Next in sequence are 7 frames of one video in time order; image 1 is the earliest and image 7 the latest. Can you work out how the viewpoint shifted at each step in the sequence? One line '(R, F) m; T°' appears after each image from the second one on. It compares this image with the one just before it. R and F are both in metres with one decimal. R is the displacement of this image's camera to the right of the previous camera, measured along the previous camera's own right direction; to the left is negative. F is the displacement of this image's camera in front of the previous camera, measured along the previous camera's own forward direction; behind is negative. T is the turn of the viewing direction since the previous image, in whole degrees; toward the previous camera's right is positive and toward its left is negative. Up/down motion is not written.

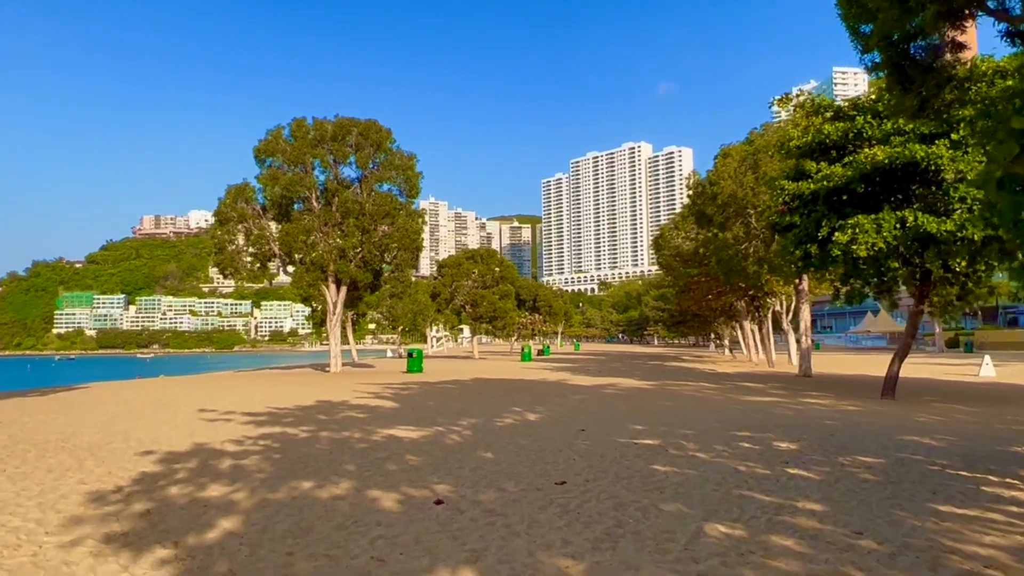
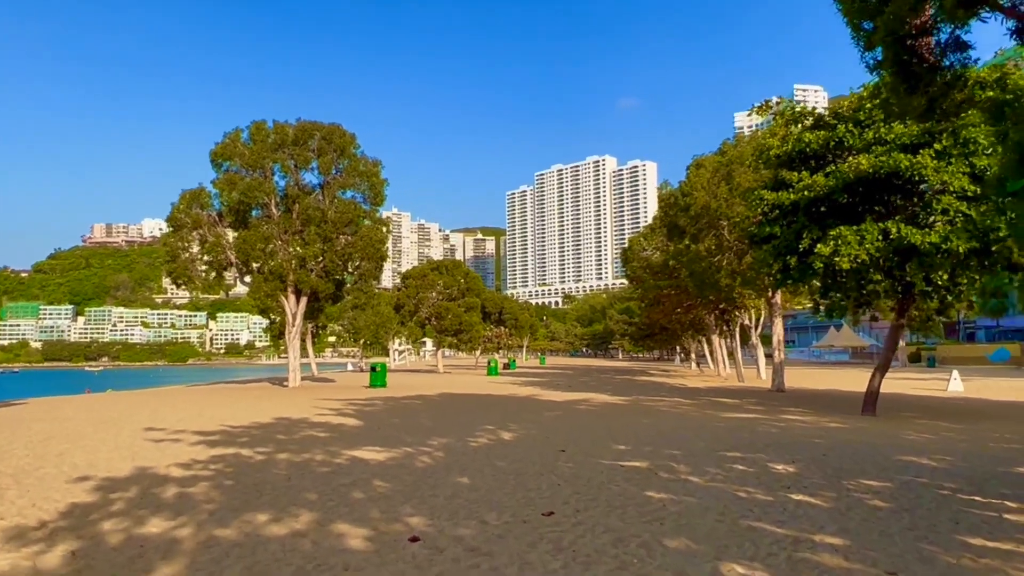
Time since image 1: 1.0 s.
(-0.2, +0.6) m; +3°
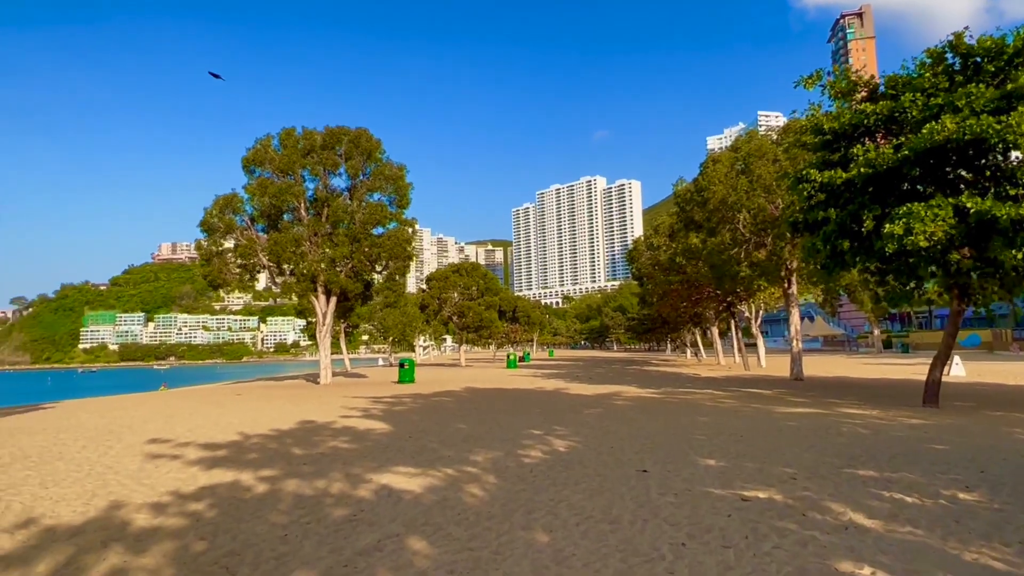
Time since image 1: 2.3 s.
(-0.5, +0.4) m; -1°
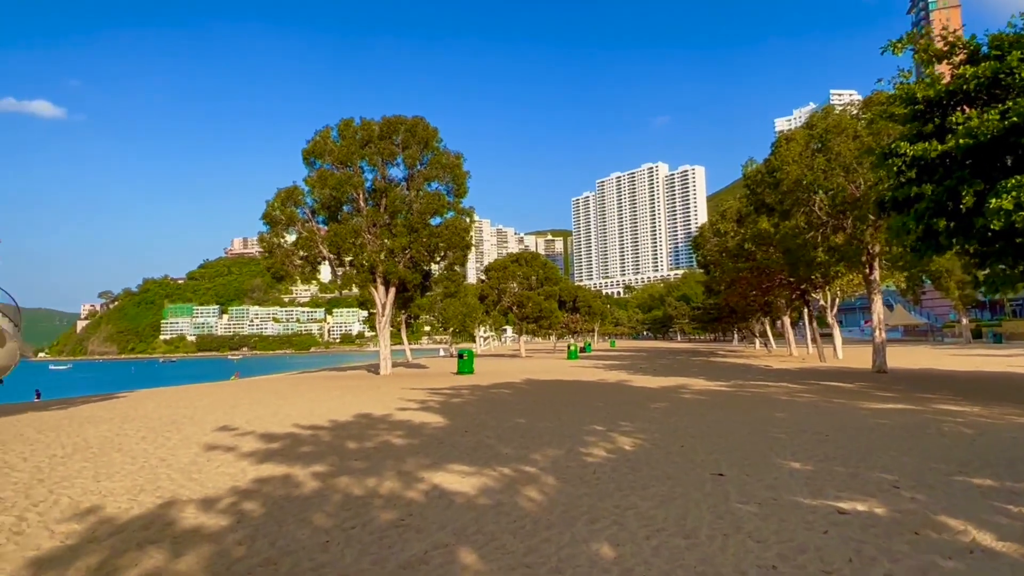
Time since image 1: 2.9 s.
(0.0, +0.7) m; -5°
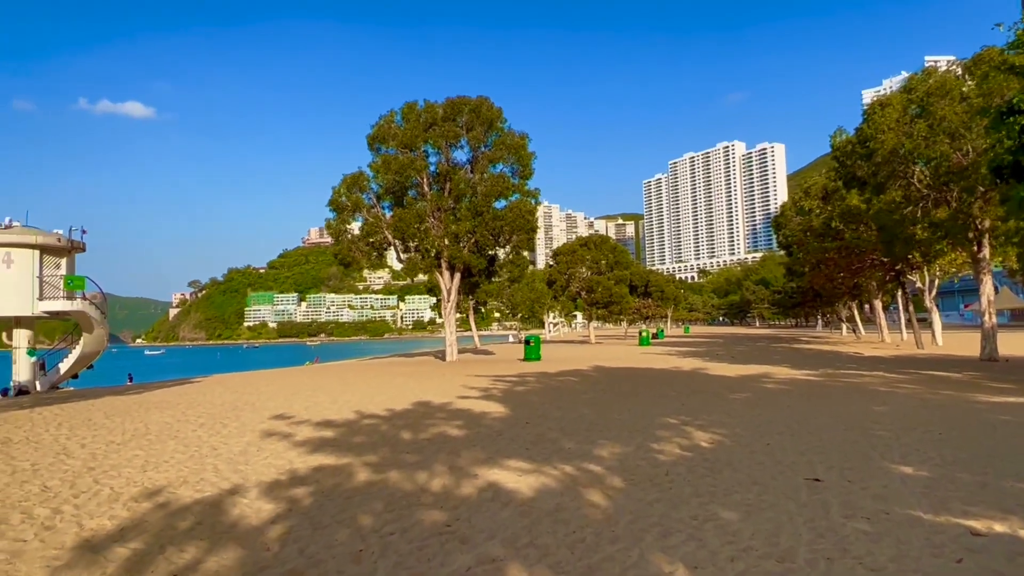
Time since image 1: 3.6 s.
(+0.1, +0.8) m; -6°
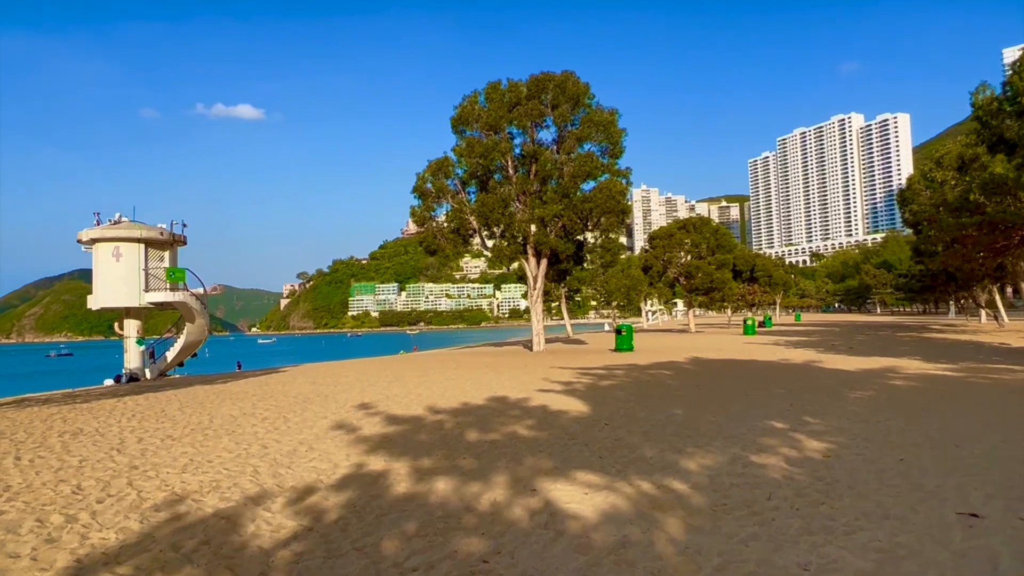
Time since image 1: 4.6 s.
(+0.4, +1.2) m; -9°
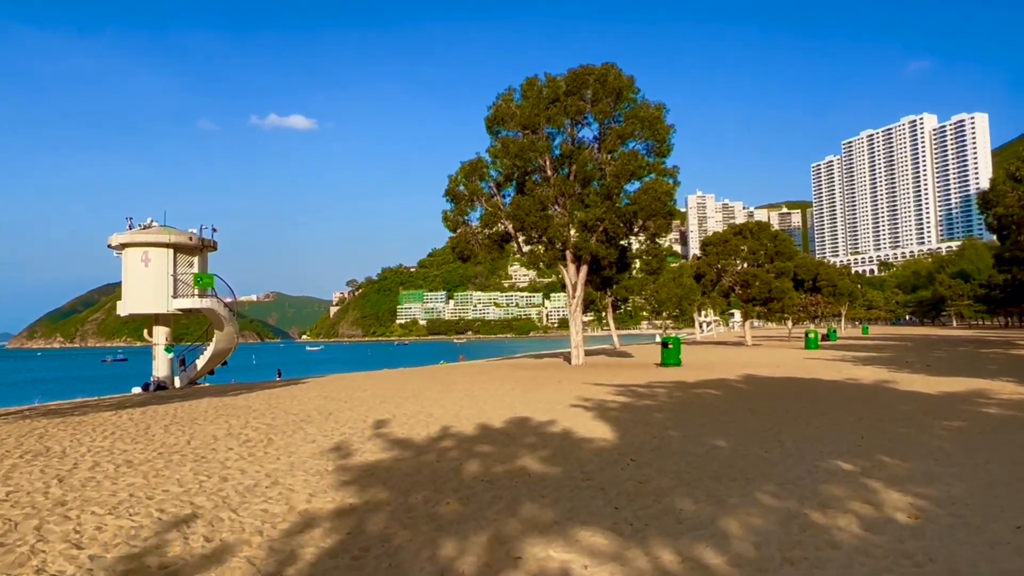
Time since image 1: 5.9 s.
(+0.6, +1.5) m; -5°
